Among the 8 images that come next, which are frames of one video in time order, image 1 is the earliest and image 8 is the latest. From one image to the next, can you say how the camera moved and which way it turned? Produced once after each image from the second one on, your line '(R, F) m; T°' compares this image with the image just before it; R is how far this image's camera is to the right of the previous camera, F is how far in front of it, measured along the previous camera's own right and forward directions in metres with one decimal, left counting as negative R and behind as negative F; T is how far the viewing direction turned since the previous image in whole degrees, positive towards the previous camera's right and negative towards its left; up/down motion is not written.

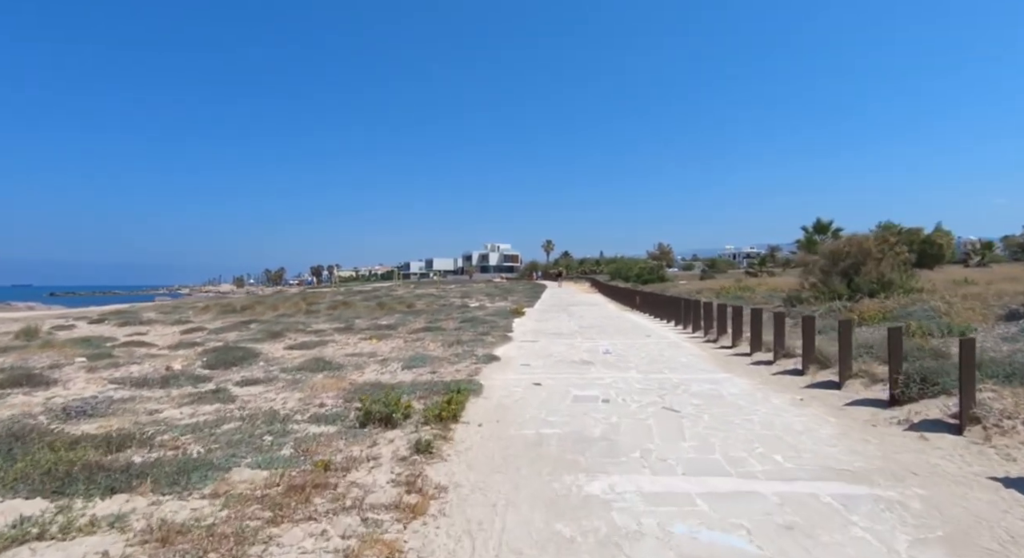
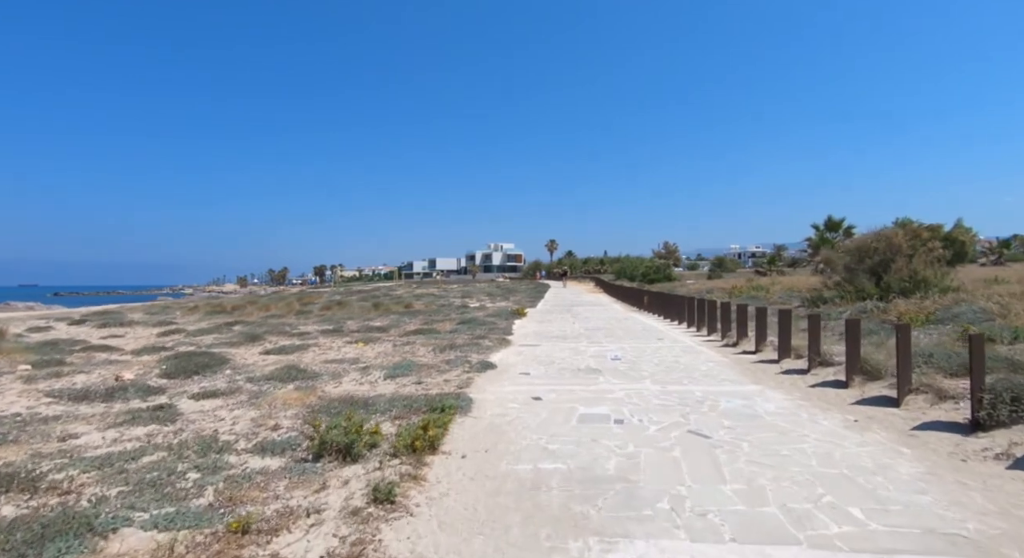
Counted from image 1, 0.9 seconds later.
(+0.1, +1.5) m; 0°
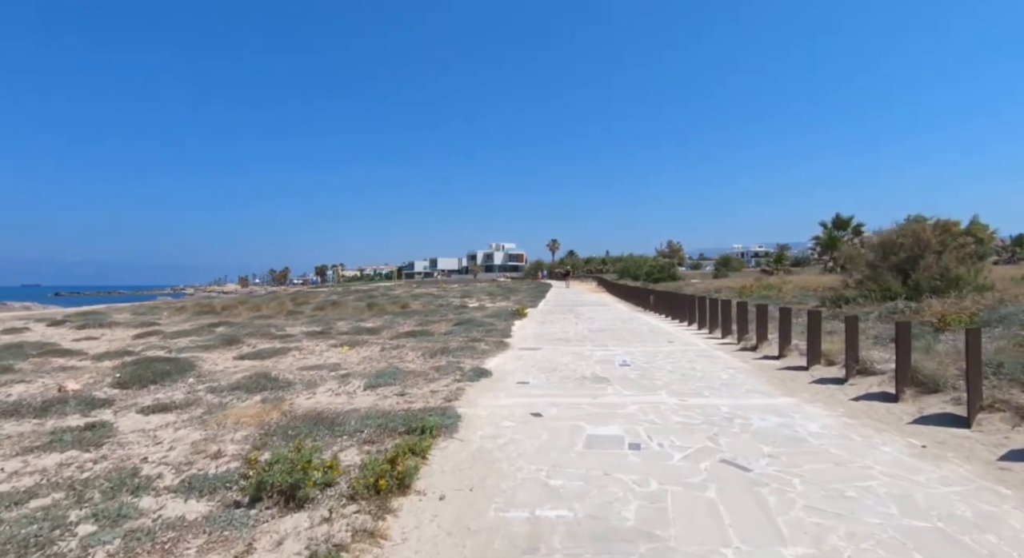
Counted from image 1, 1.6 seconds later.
(+0.1, +1.2) m; 0°
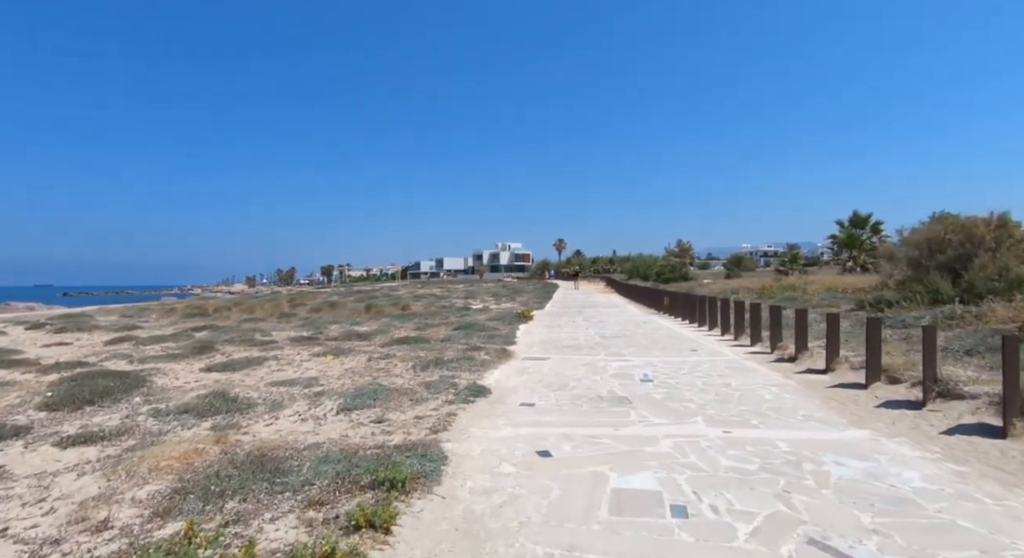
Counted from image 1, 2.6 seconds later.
(+0.1, +1.6) m; -1°
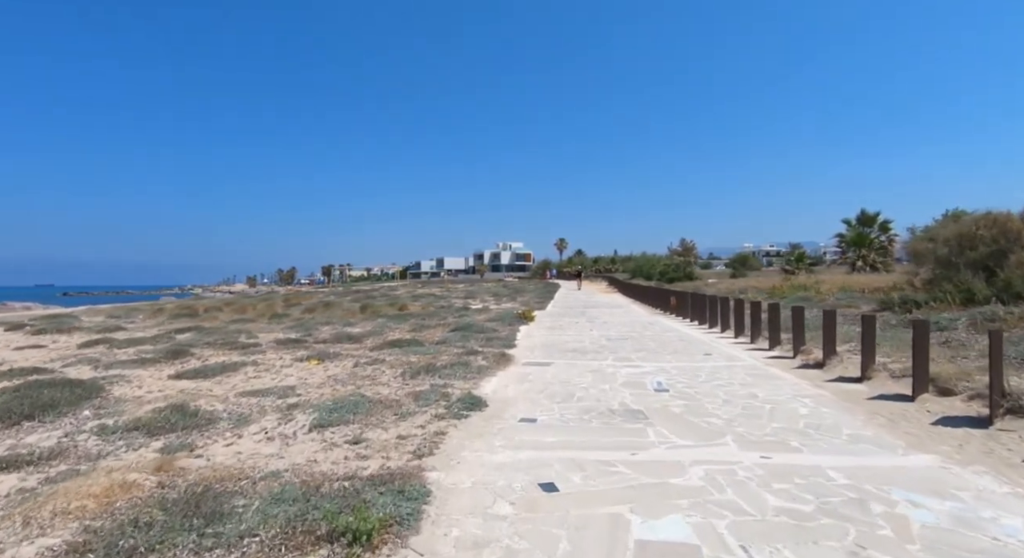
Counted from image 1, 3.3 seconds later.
(0.0, +1.0) m; 0°
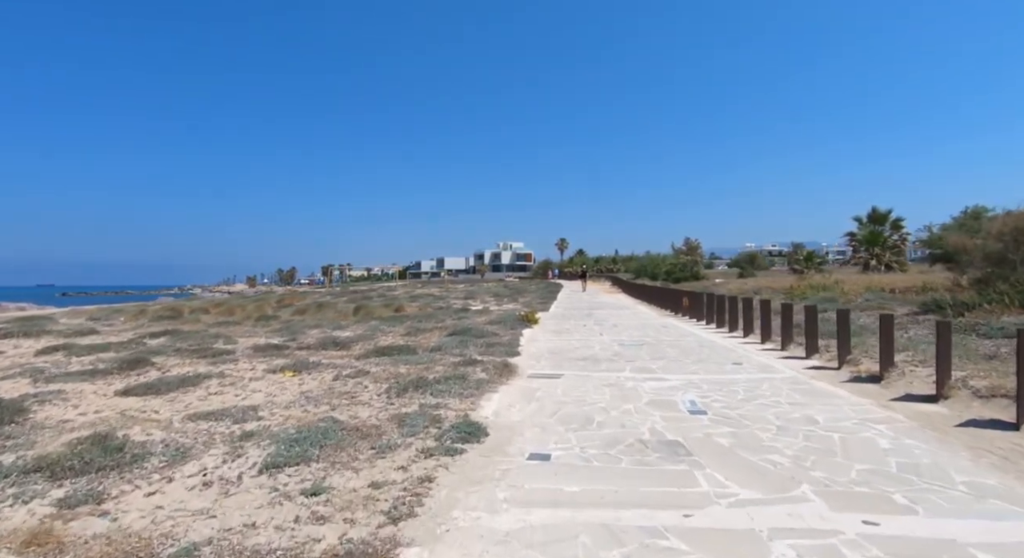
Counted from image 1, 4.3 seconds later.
(-0.1, +1.5) m; 0°
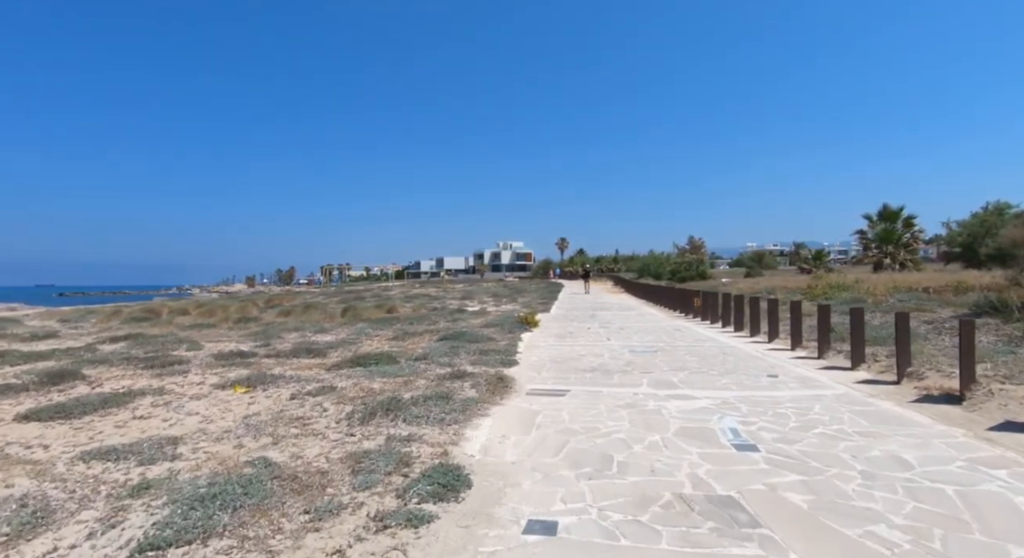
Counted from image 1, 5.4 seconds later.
(+0.1, +1.7) m; 0°
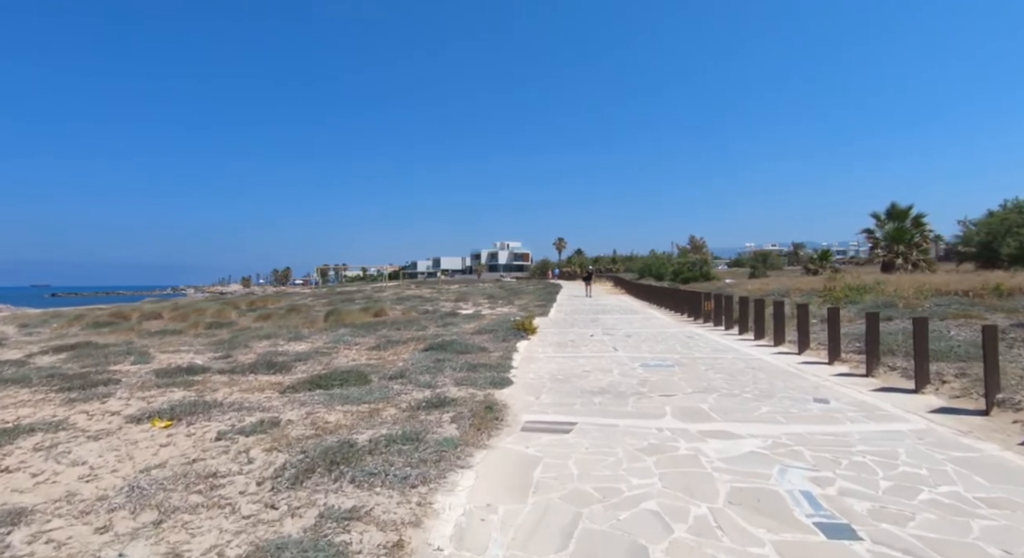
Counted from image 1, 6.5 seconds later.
(+0.1, +1.8) m; 0°
